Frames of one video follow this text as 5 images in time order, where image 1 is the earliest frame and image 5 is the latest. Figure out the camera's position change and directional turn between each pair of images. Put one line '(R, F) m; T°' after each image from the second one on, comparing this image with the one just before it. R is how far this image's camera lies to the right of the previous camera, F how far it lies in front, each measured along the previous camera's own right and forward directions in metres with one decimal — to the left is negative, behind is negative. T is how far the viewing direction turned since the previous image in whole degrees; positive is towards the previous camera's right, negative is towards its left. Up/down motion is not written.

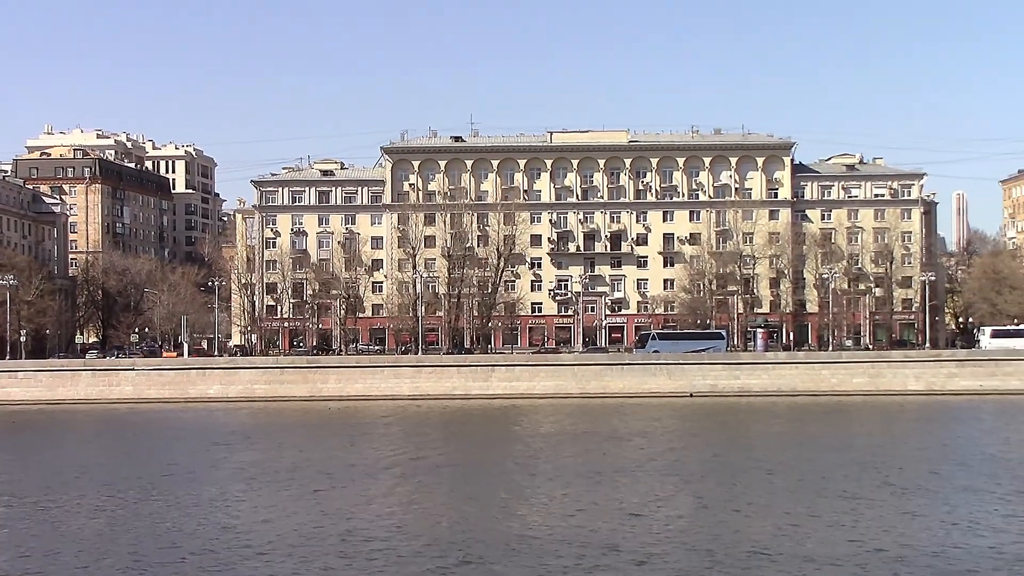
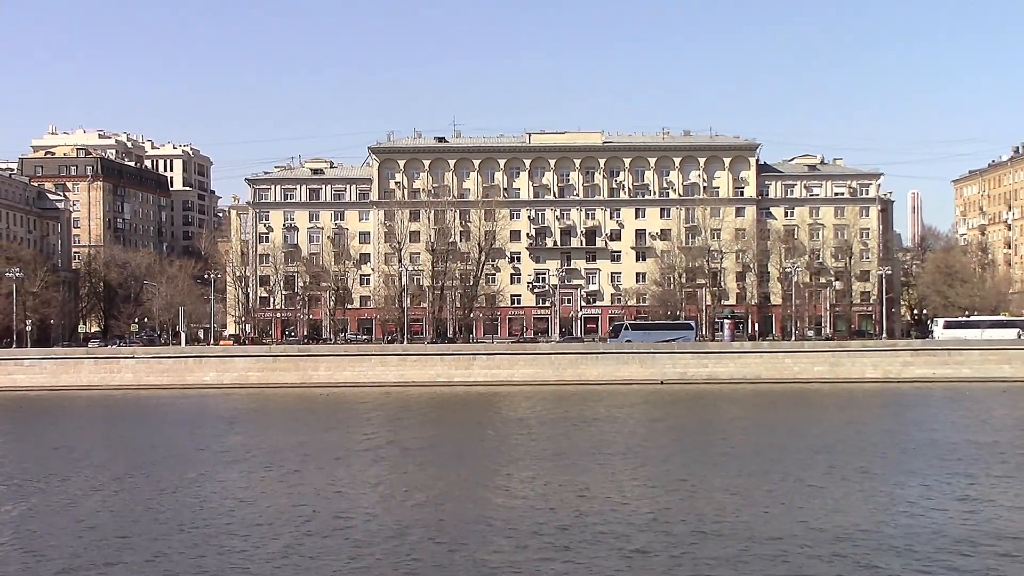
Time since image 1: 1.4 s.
(+0.8, -3.1) m; 0°
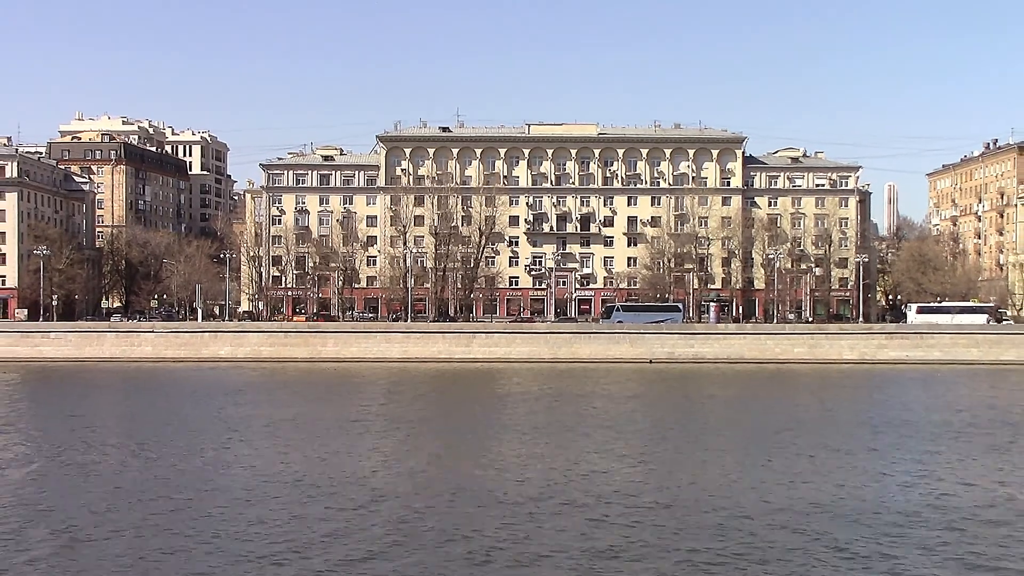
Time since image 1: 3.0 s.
(+0.4, -3.4) m; 0°
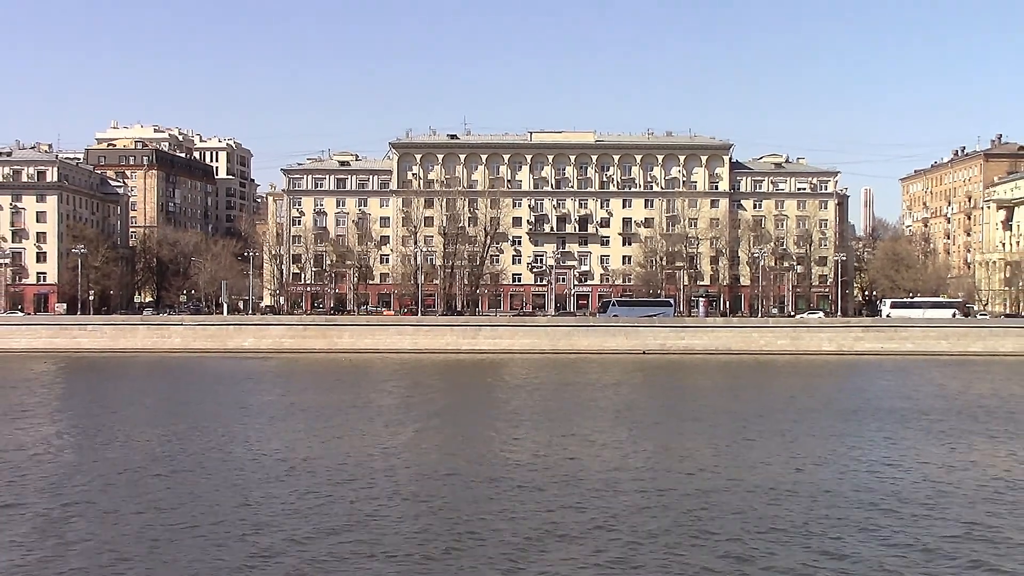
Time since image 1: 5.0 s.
(+0.5, -4.7) m; -1°
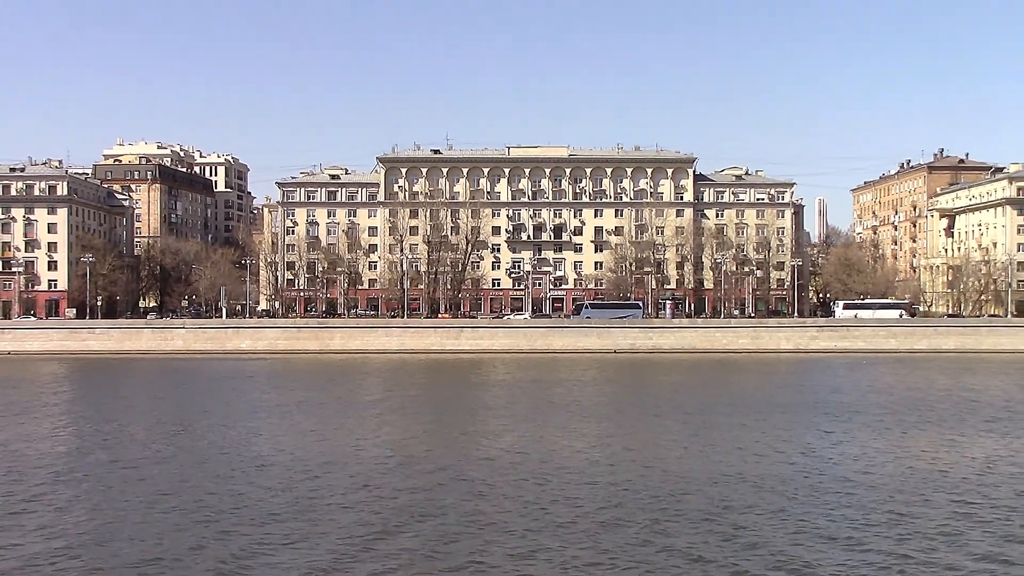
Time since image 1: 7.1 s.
(+1.3, -4.7) m; 0°
